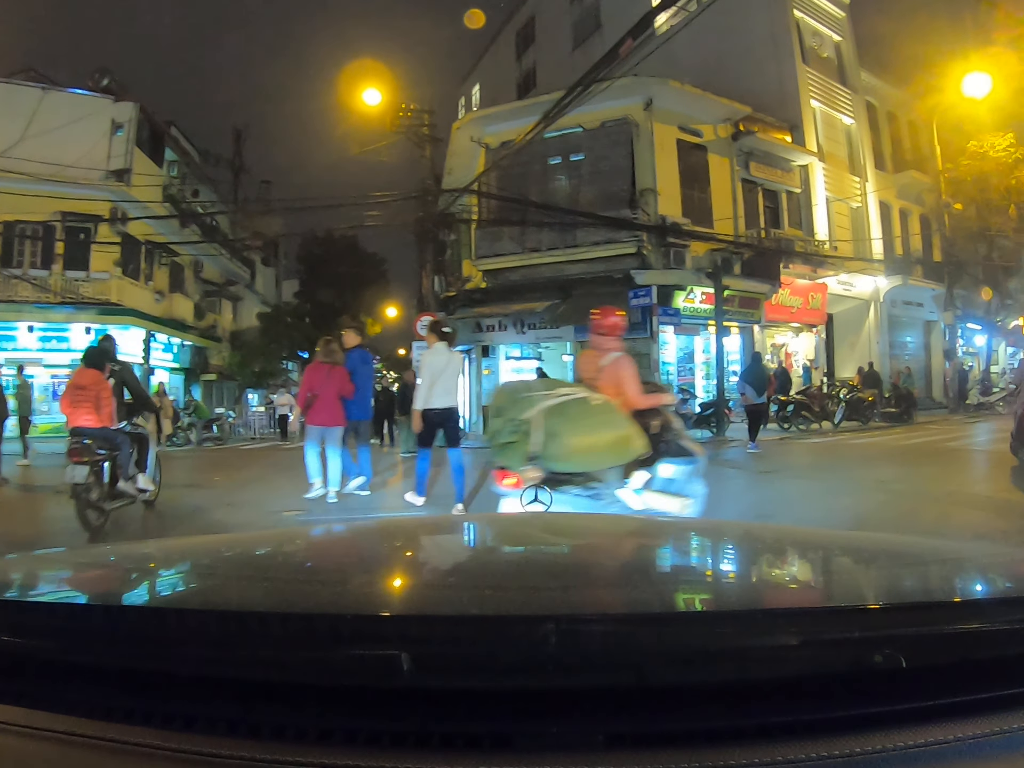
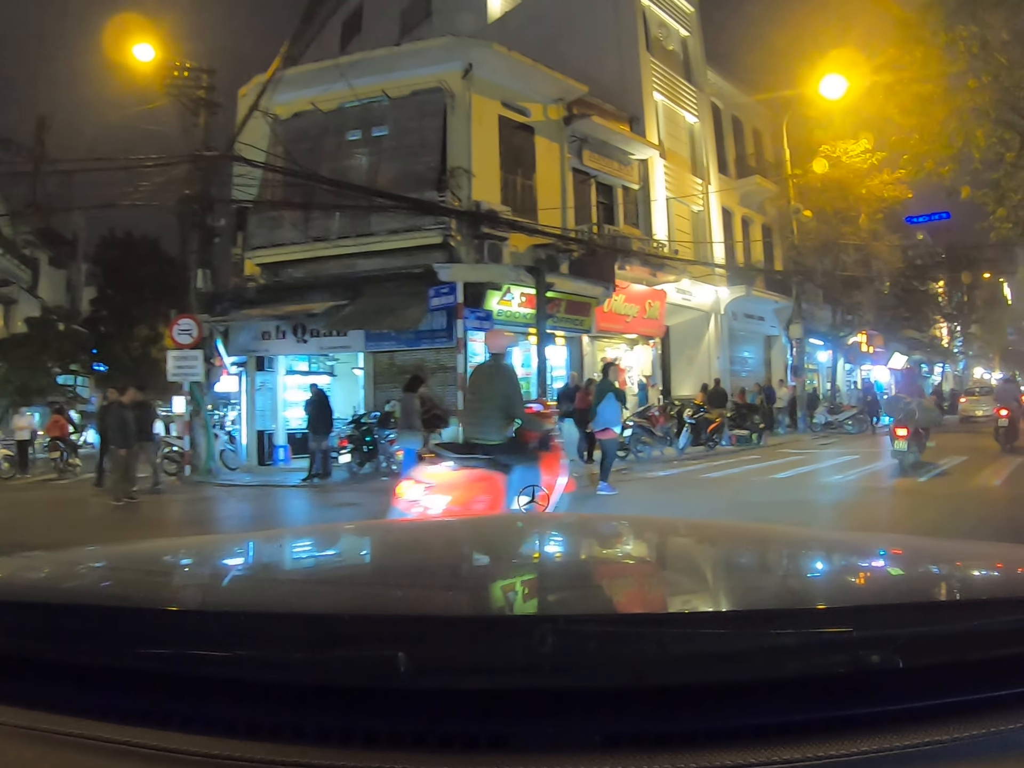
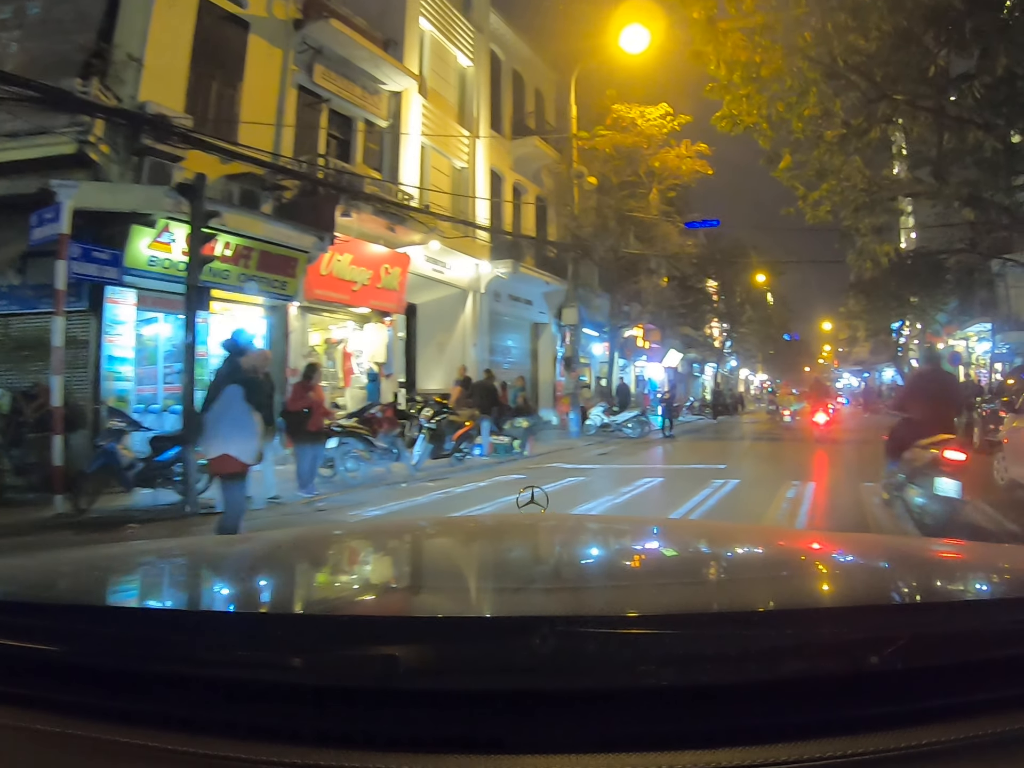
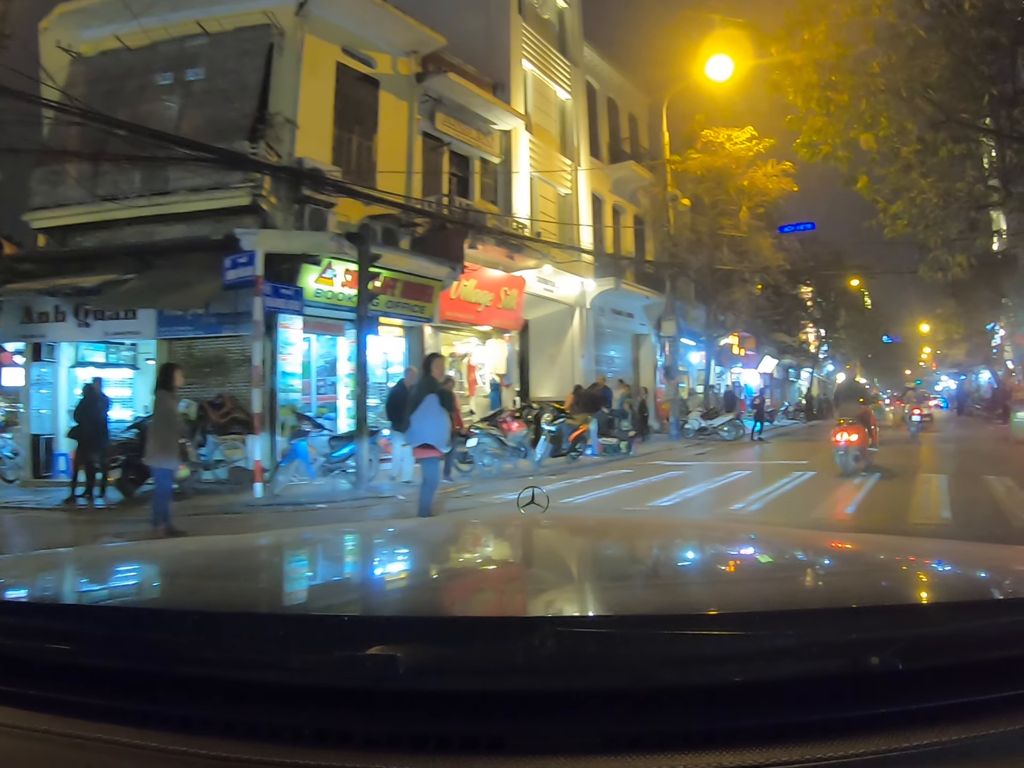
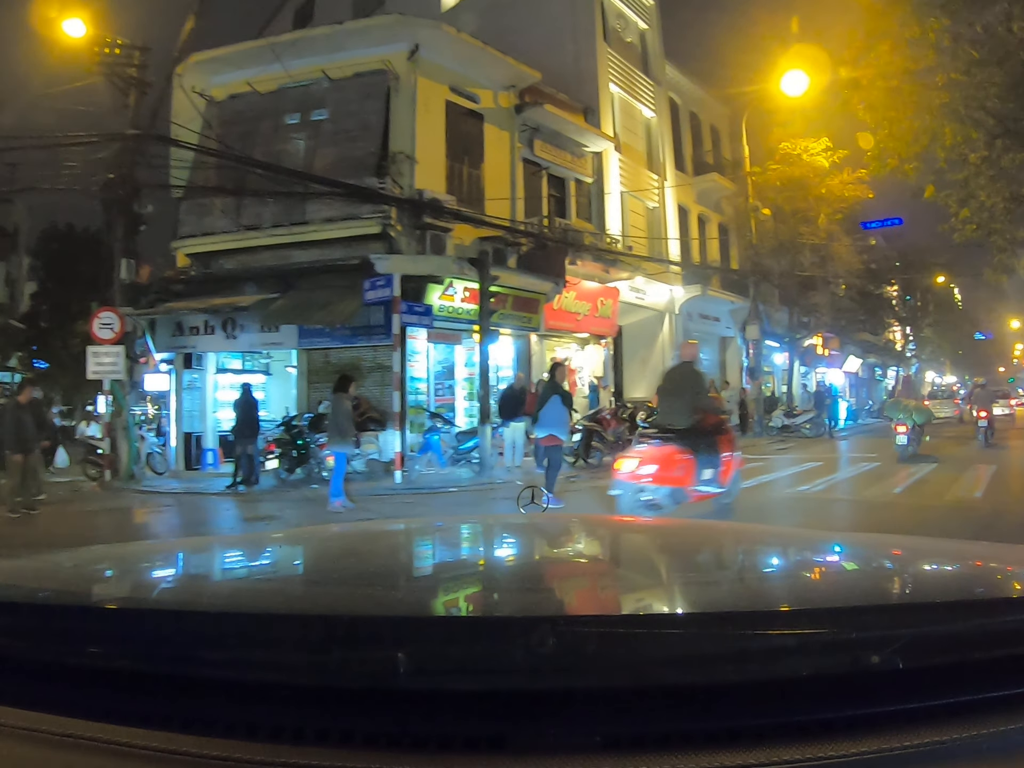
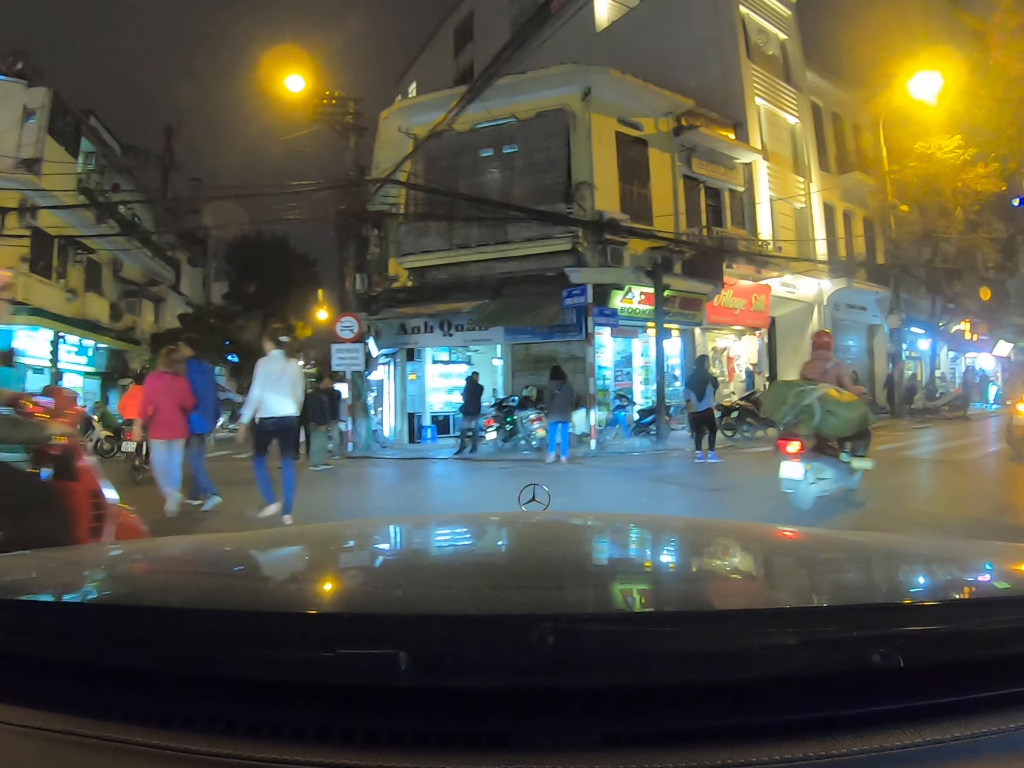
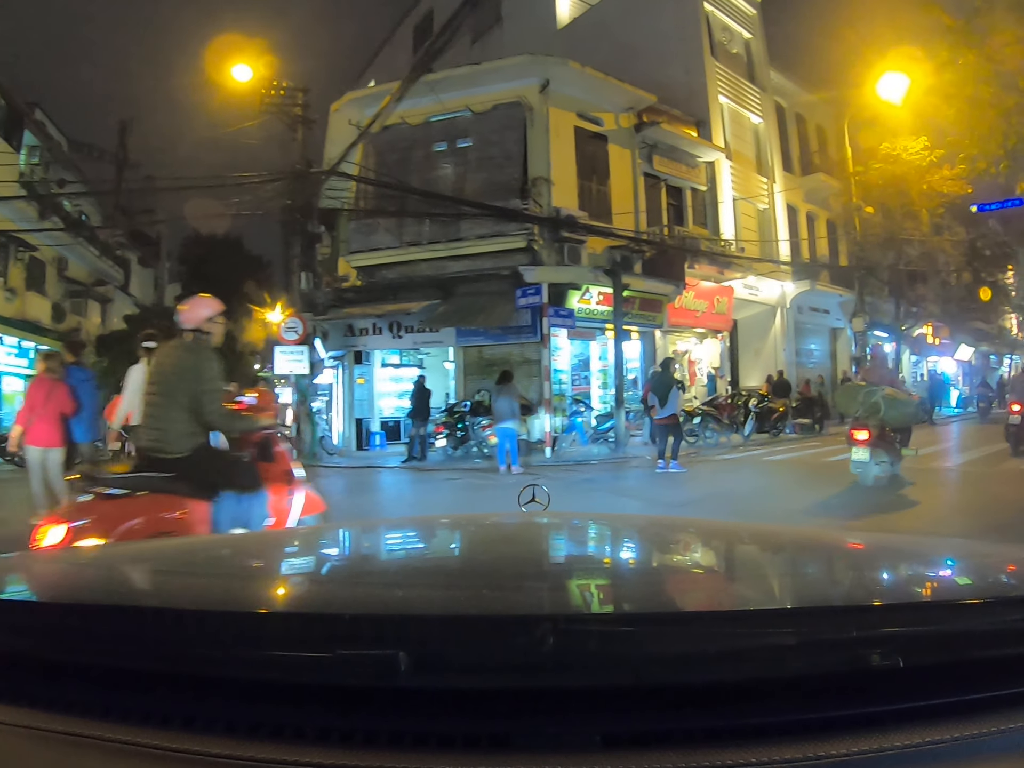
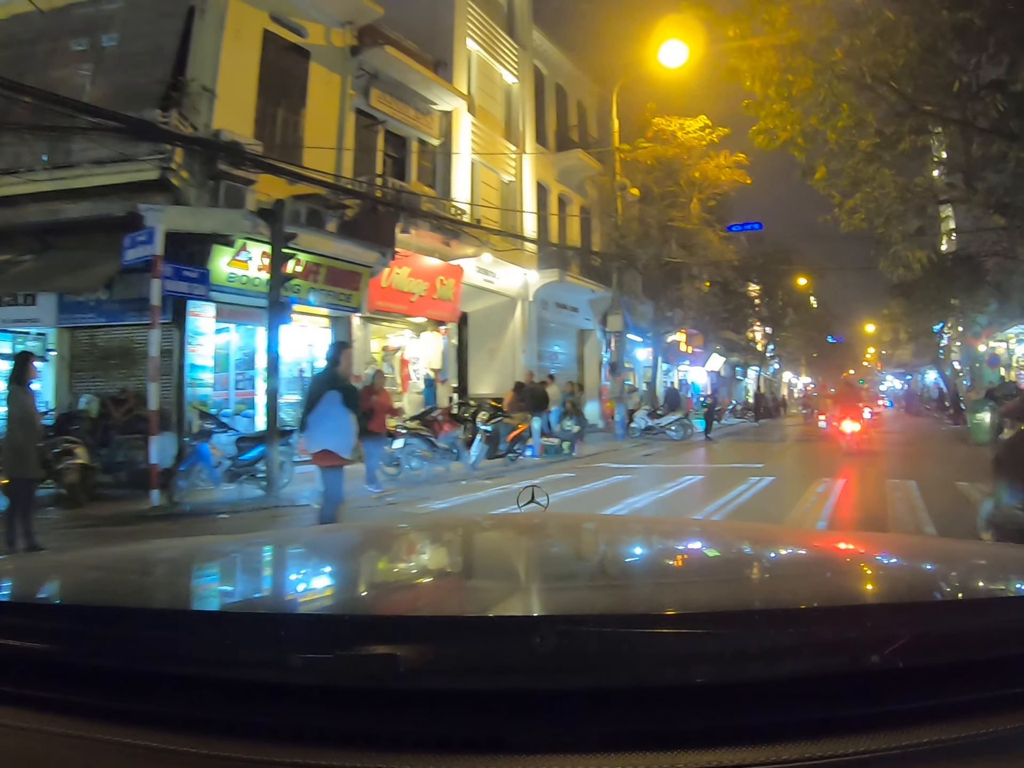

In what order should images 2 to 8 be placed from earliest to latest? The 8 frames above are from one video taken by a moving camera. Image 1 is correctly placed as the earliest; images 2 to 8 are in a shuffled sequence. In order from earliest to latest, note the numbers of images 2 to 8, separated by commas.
6, 7, 2, 5, 4, 8, 3
